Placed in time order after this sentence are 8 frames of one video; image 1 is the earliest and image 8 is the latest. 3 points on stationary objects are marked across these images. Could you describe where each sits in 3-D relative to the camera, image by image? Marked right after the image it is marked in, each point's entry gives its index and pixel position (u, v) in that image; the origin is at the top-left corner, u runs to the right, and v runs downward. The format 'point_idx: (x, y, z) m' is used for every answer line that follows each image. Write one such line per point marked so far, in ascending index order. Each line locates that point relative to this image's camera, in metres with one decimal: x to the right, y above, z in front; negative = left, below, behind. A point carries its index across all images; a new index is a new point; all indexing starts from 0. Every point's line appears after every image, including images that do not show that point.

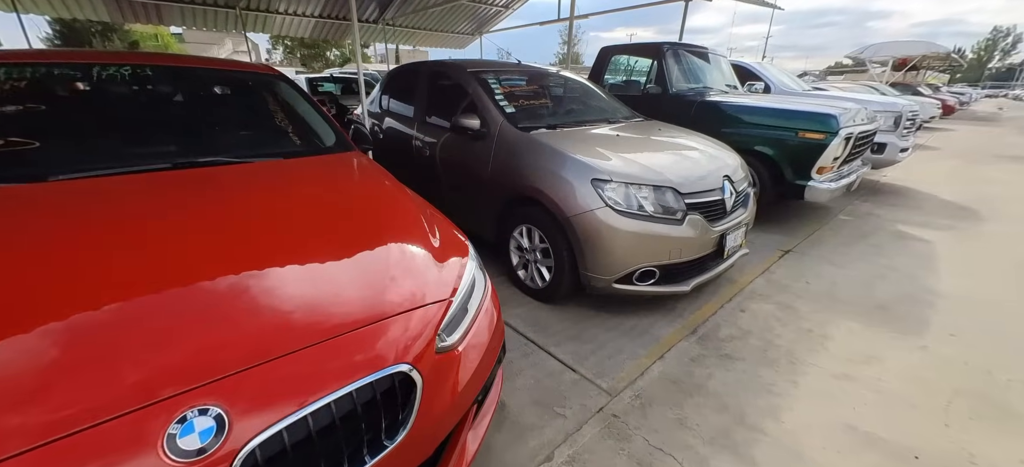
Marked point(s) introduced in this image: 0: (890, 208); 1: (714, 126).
0: (+4.6, +0.3, +4.8) m
1: (+2.1, +1.1, +4.1) m
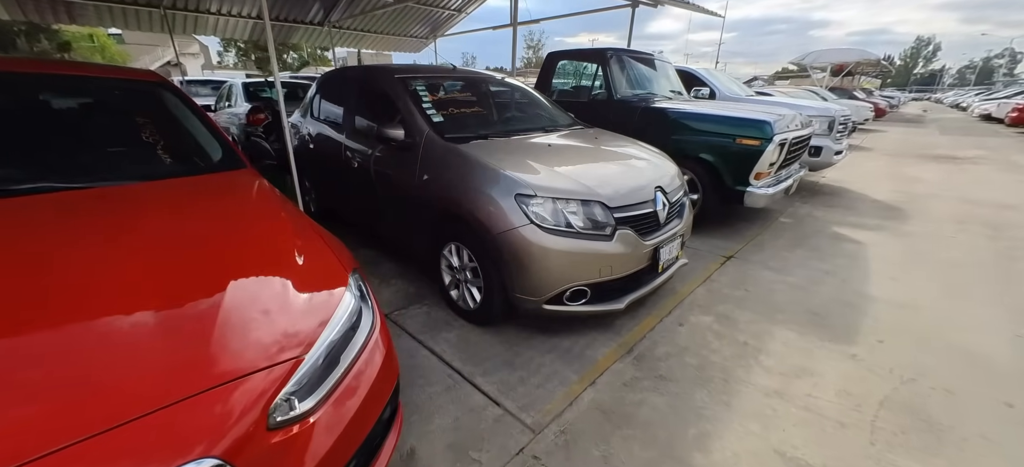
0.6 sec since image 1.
0: (+3.9, +0.3, +5.0) m
1: (+1.5, +1.0, +4.0) m
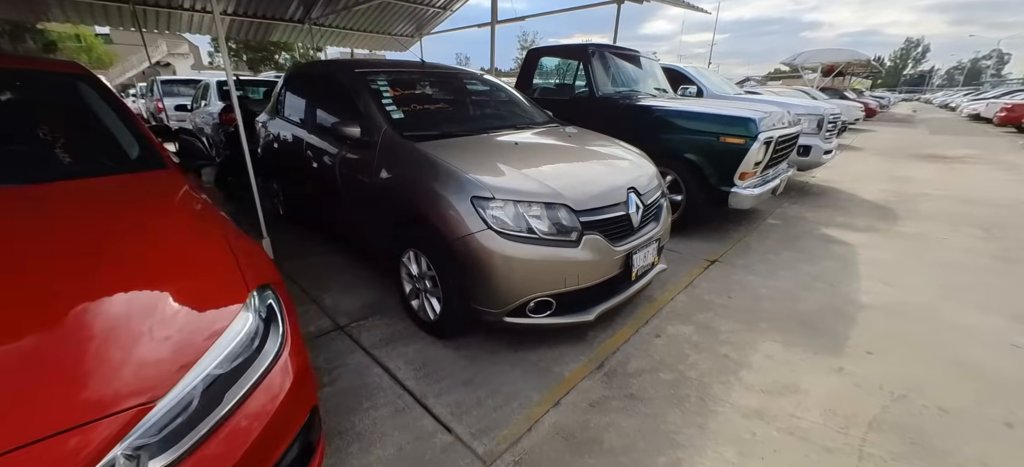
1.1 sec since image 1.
0: (+3.7, +0.3, +4.8) m
1: (+1.2, +1.0, +3.9) m
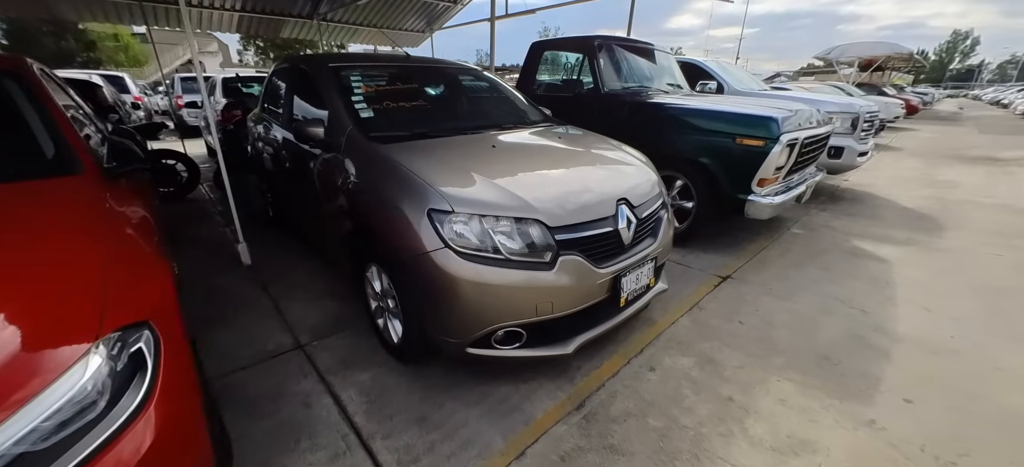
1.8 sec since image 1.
0: (+3.7, +0.2, +4.4) m
1: (+1.2, +0.9, +3.5) m
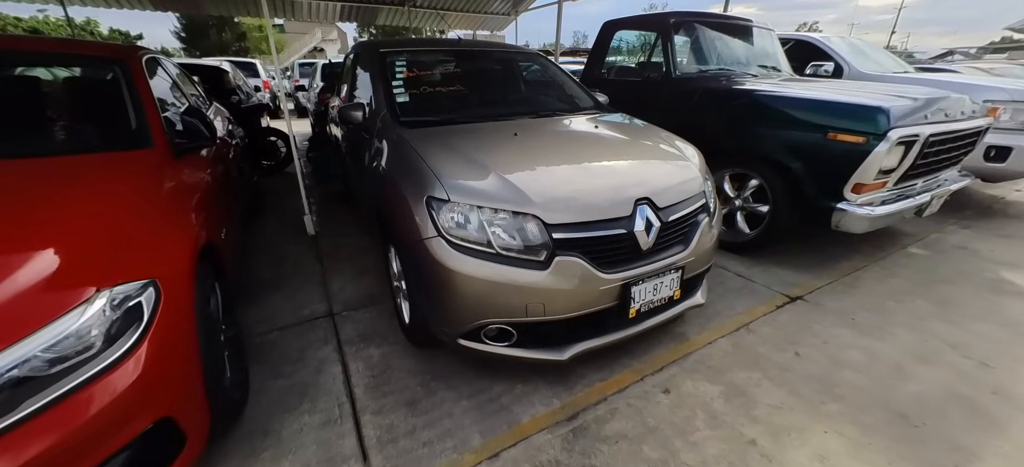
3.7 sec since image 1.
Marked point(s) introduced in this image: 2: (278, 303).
0: (+4.2, -0.1, +3.4) m
1: (+1.6, +0.9, +3.1) m
2: (-1.5, -0.4, +2.5) m
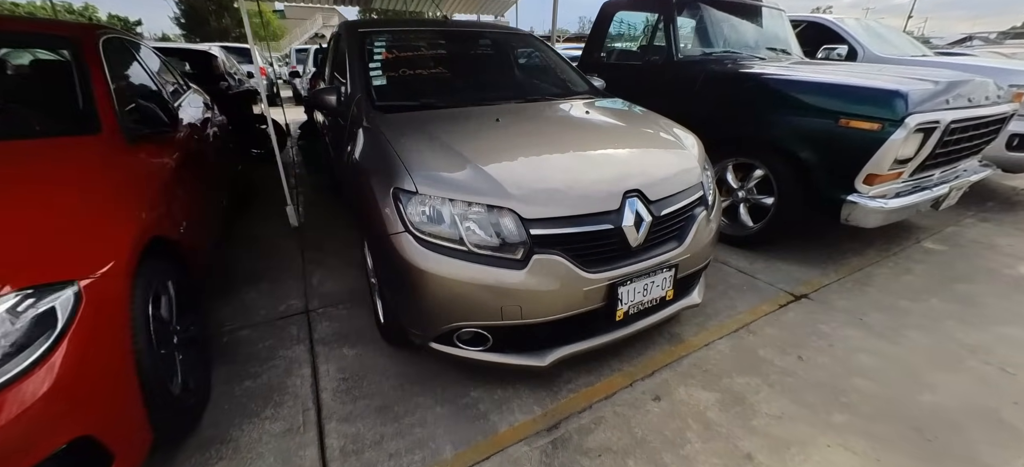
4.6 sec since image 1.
0: (+4.1, 0.0, +3.2) m
1: (+1.5, +0.9, +2.9) m
2: (-1.5, -0.4, +2.4) m
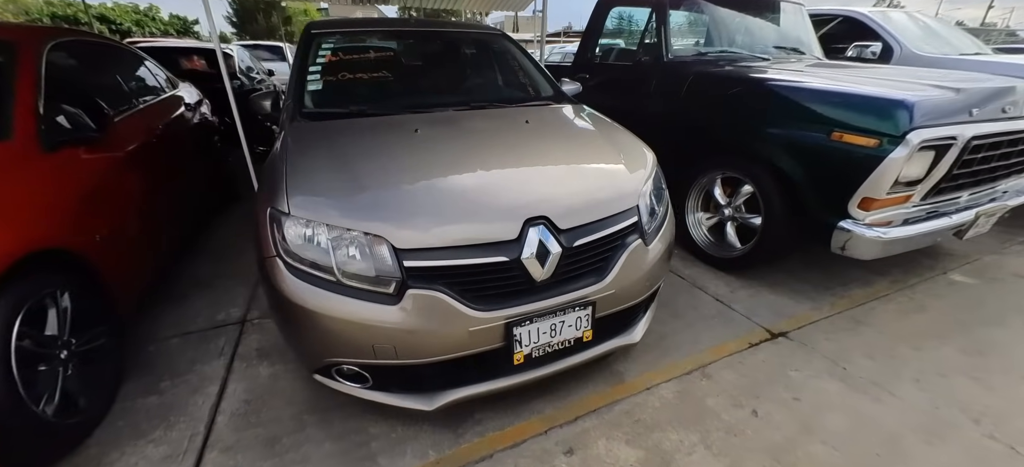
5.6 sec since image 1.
0: (+3.8, -0.2, +2.7) m
1: (+1.3, +0.8, +2.6) m
2: (-1.9, -0.4, +2.4) m
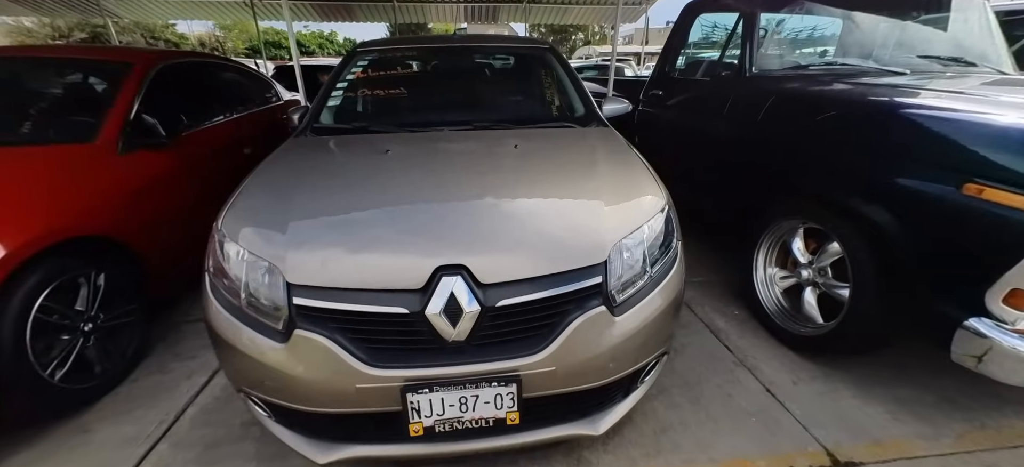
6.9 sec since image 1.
0: (+3.7, -0.8, +1.4) m
1: (+1.4, +0.4, +2.0) m
2: (-1.8, -0.4, +2.6) m
